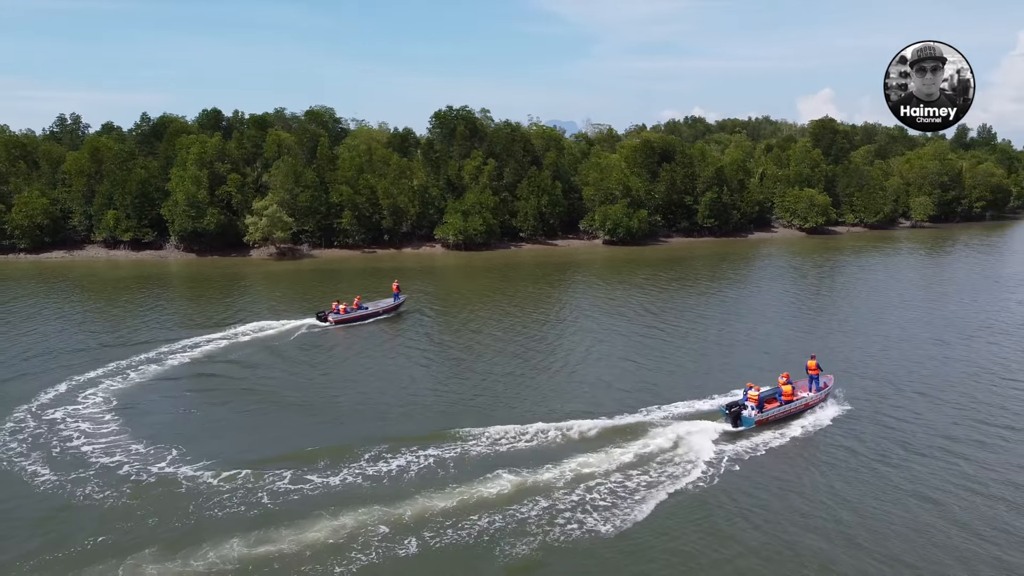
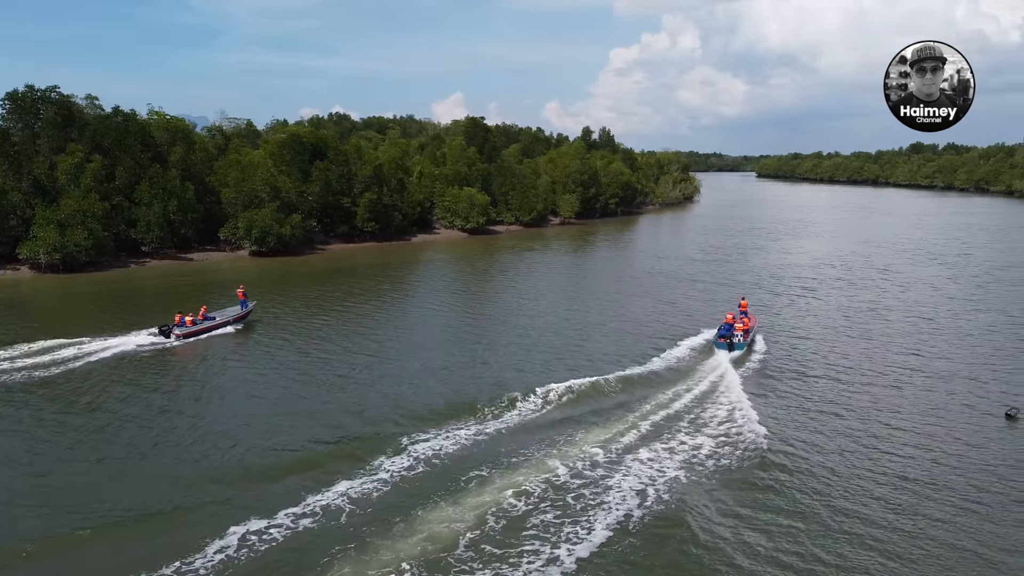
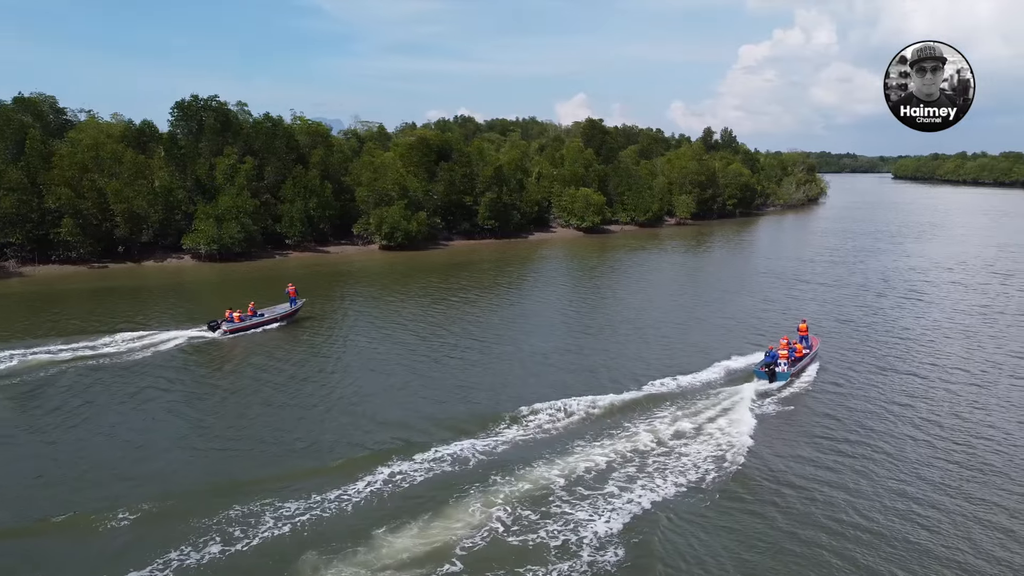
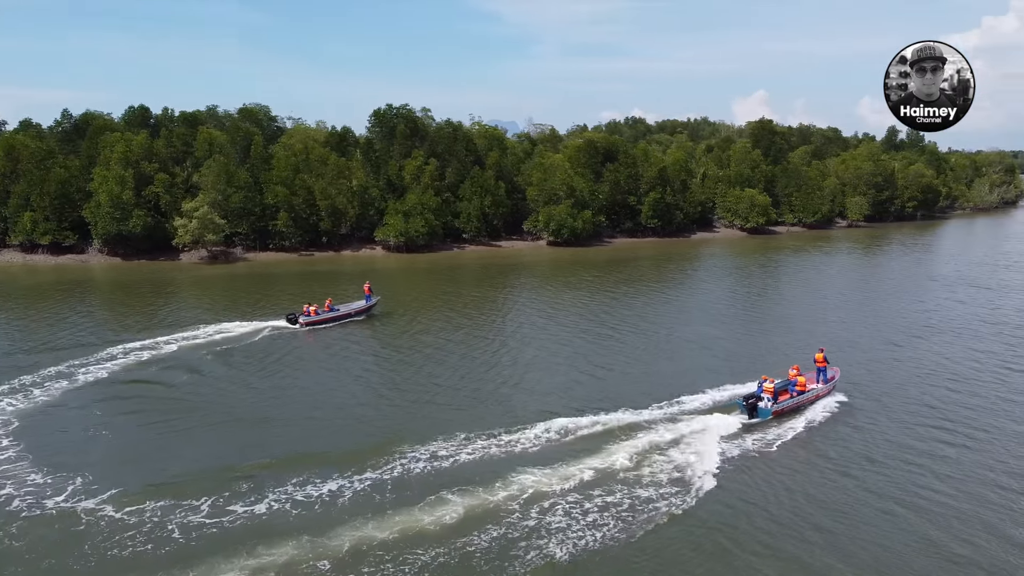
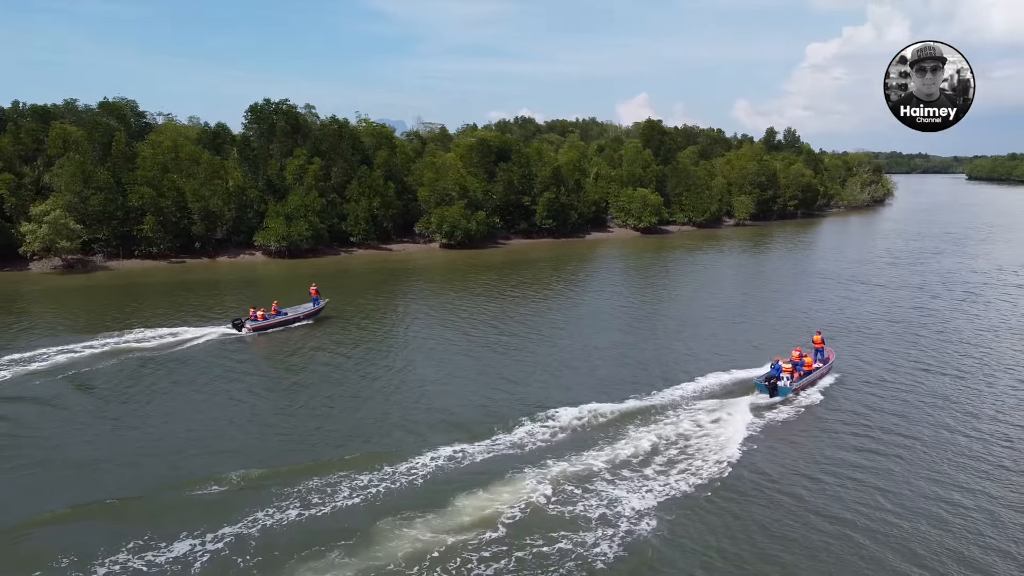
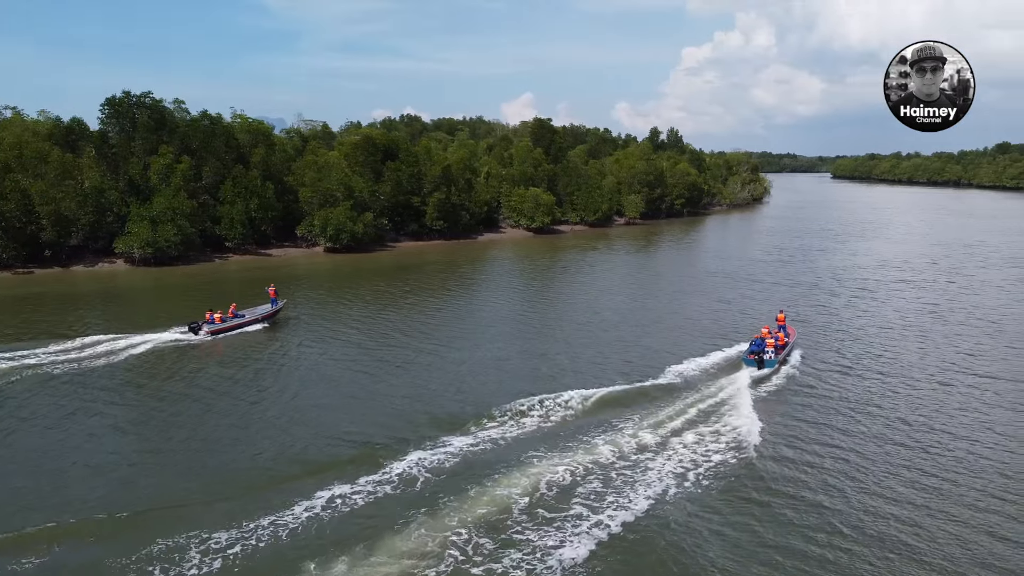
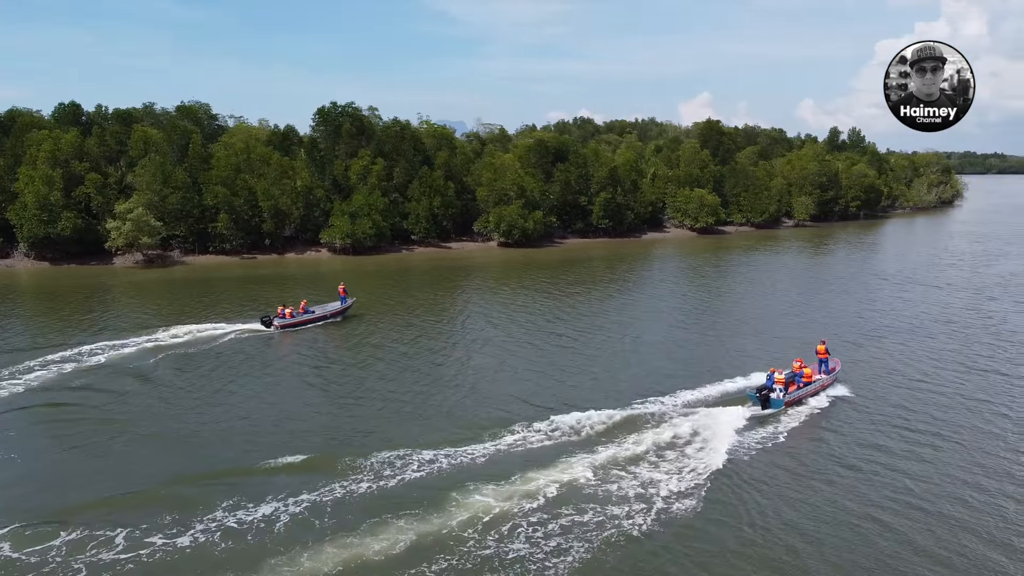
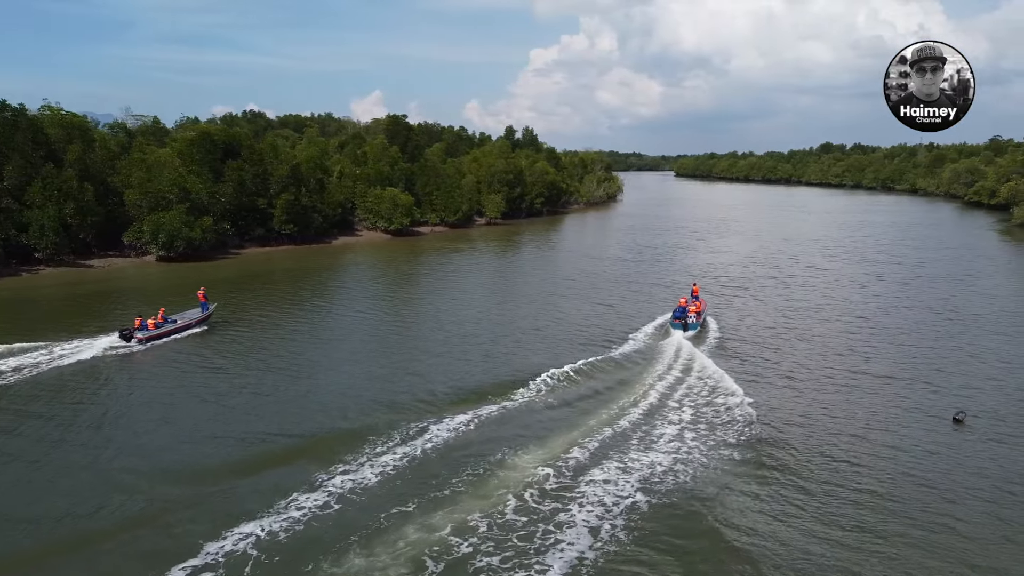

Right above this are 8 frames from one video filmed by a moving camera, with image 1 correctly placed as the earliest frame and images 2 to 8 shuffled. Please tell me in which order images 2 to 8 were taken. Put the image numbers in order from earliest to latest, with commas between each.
4, 7, 5, 3, 6, 2, 8
